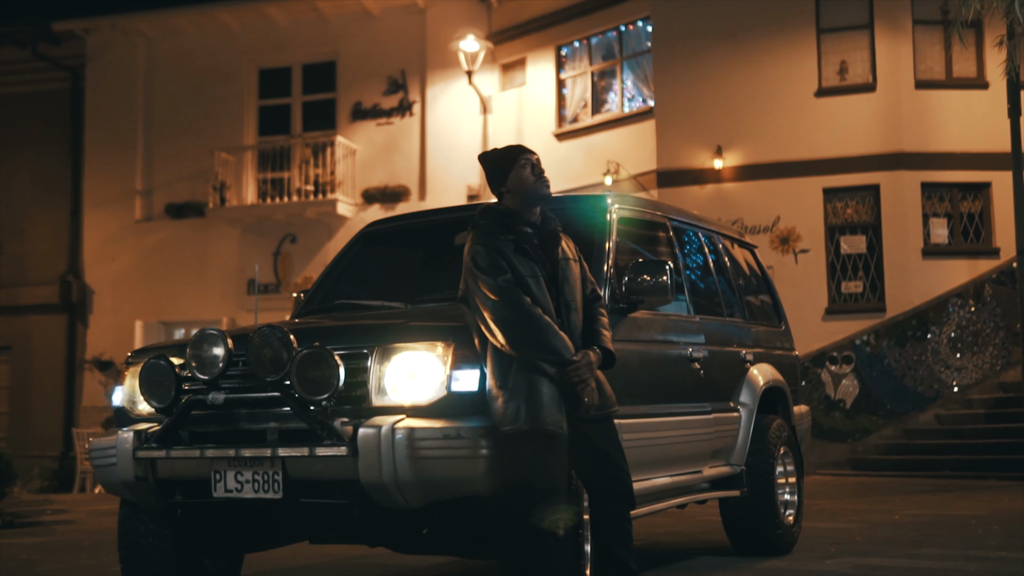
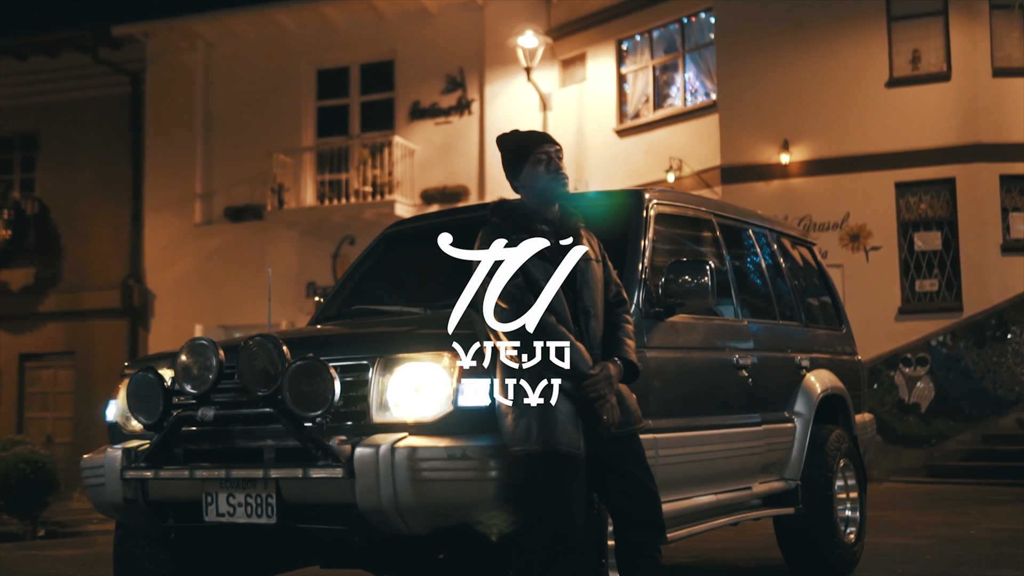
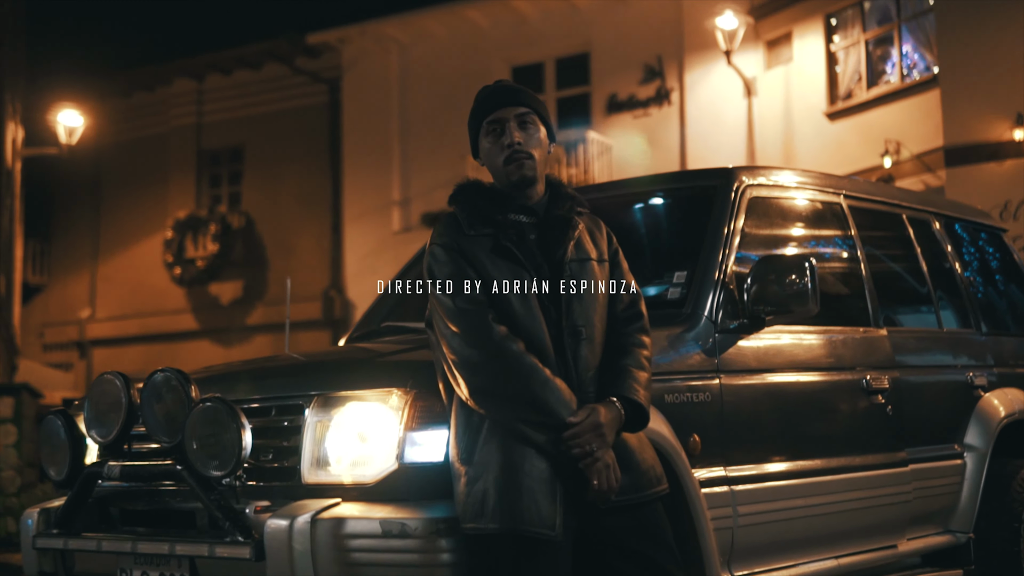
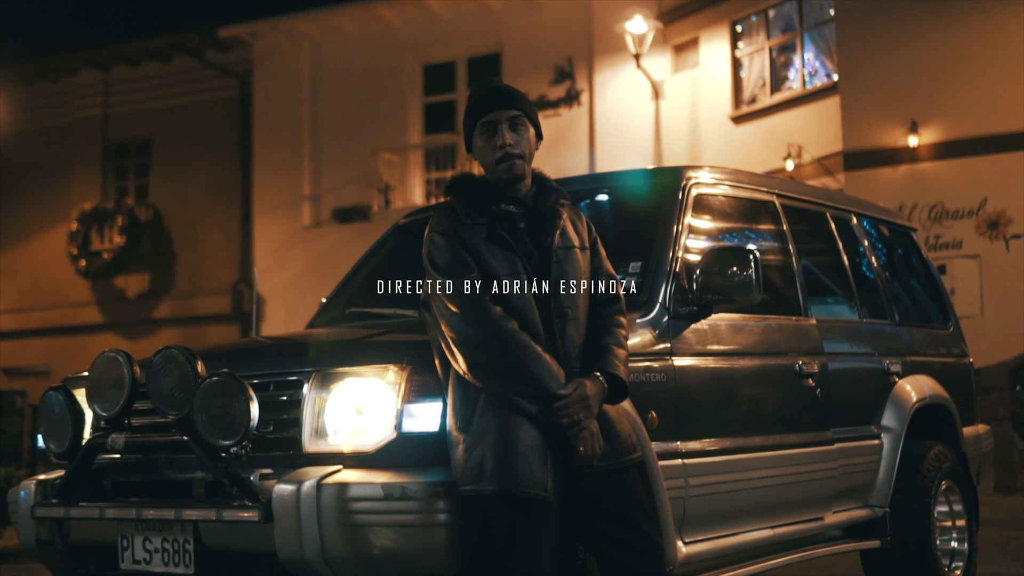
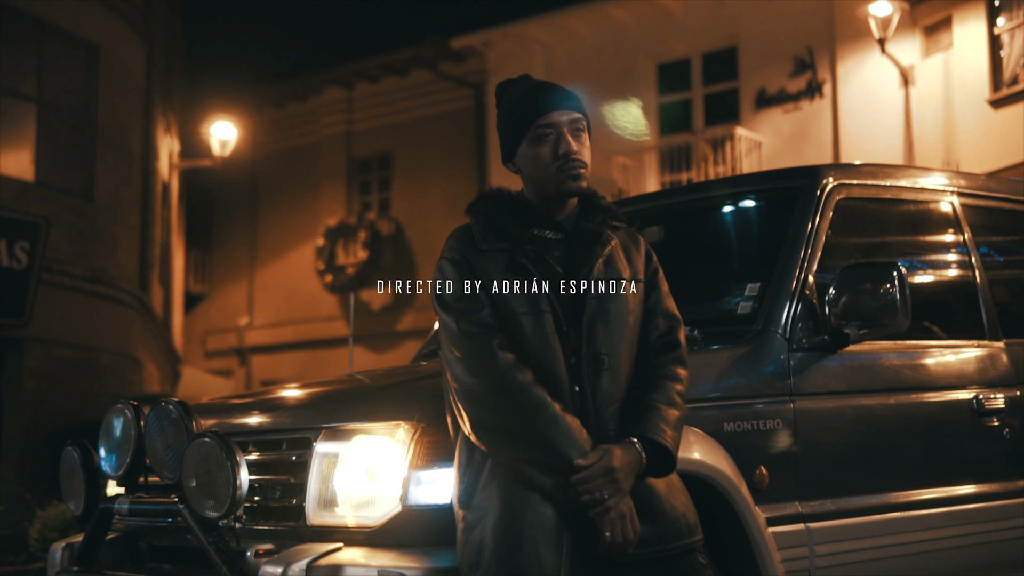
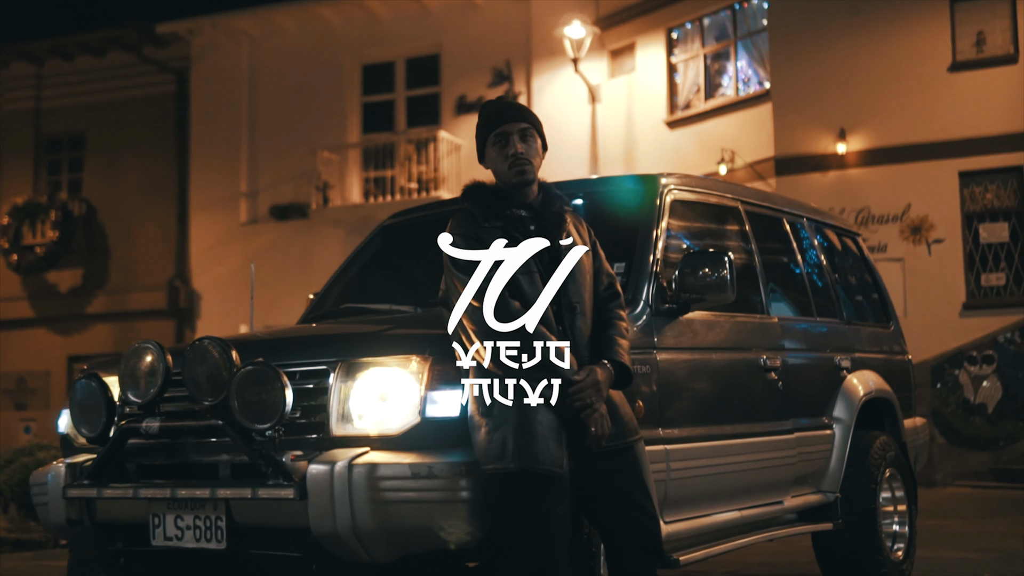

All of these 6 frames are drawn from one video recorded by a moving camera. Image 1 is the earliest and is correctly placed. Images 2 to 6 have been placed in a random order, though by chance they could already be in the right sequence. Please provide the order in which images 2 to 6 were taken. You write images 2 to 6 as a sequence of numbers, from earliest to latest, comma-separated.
2, 6, 4, 3, 5
